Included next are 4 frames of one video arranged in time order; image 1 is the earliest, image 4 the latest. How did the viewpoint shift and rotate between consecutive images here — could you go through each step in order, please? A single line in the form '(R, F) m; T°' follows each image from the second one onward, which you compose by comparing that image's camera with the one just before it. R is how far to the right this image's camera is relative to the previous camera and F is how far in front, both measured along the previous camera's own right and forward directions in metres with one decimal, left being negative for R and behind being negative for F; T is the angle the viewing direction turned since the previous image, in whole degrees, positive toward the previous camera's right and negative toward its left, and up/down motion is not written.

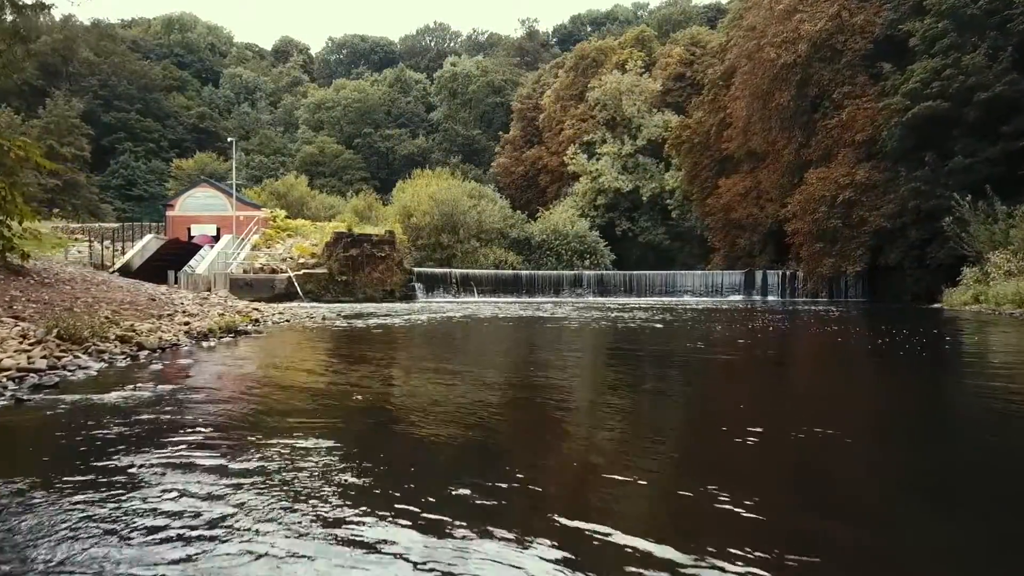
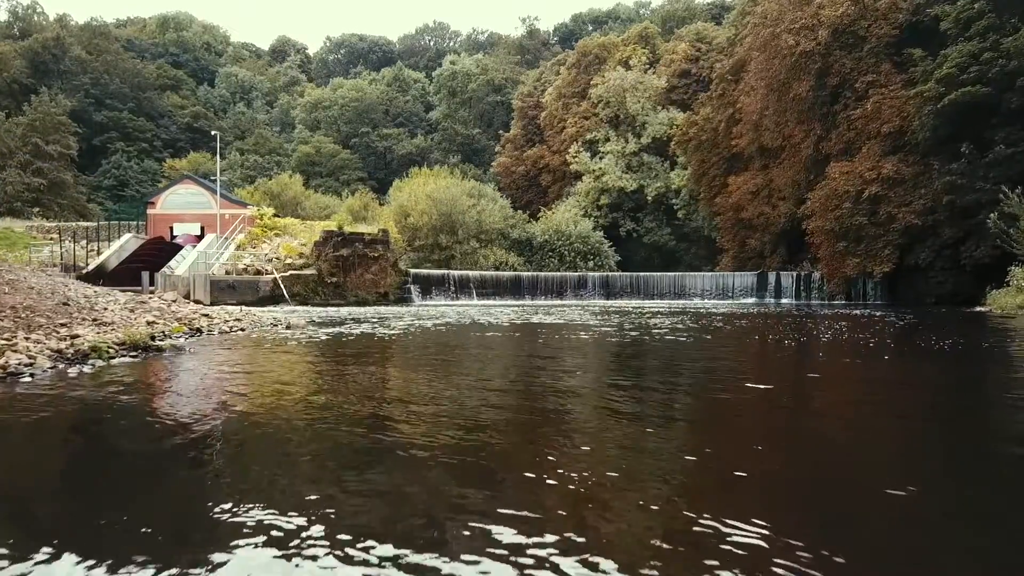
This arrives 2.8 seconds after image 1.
(0.0, +1.4) m; 0°
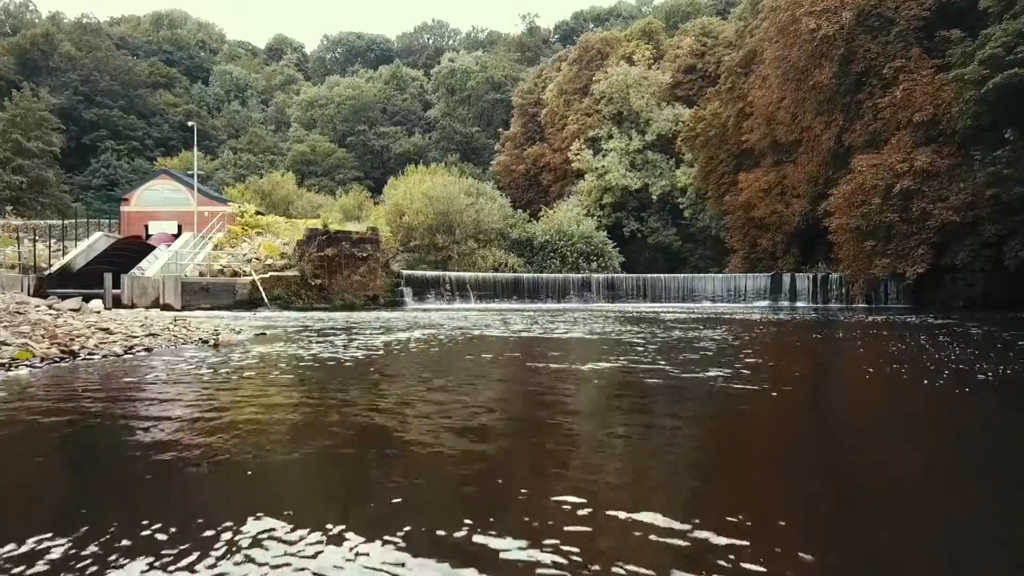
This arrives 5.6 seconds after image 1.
(0.0, +1.6) m; 0°
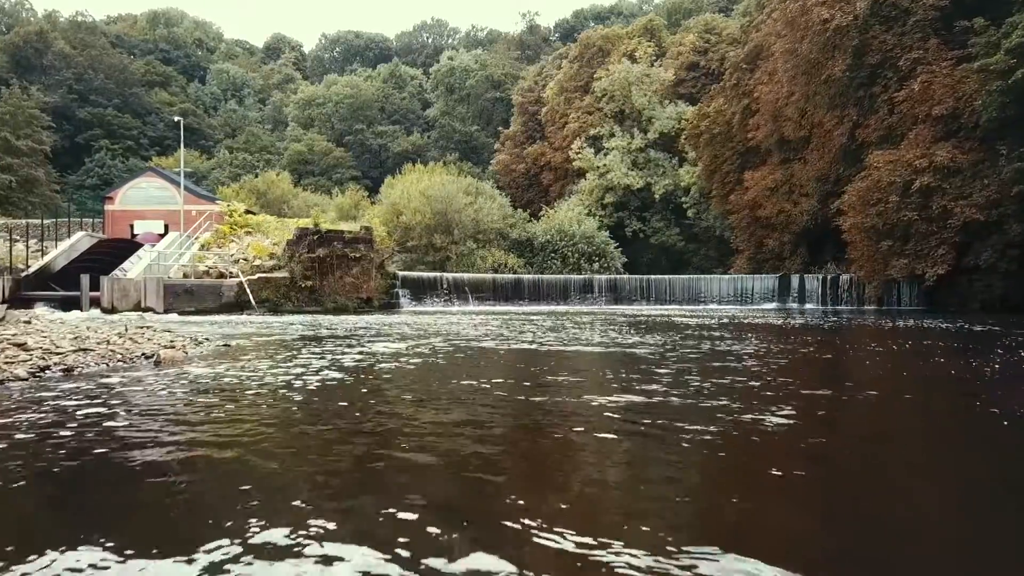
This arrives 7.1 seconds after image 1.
(0.0, +0.9) m; 0°
